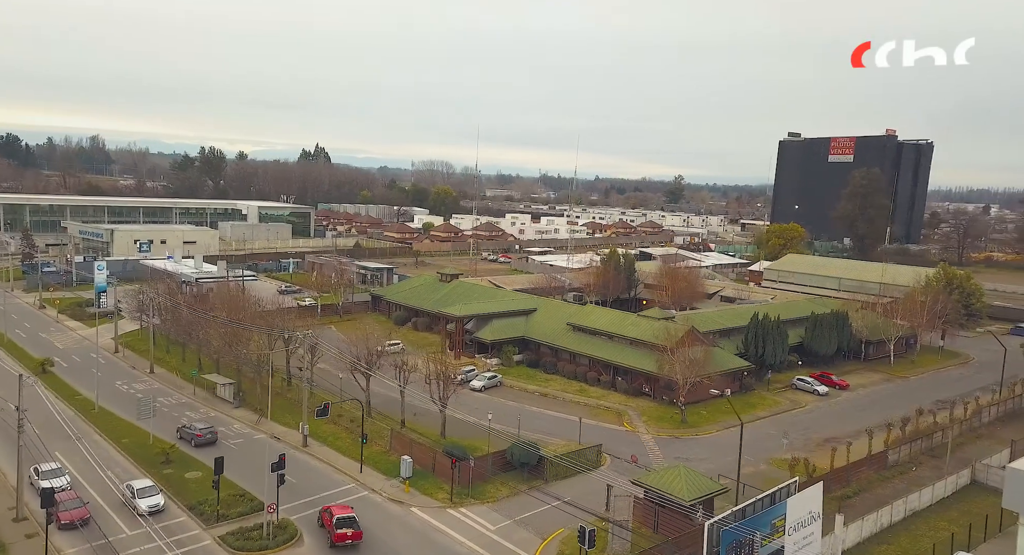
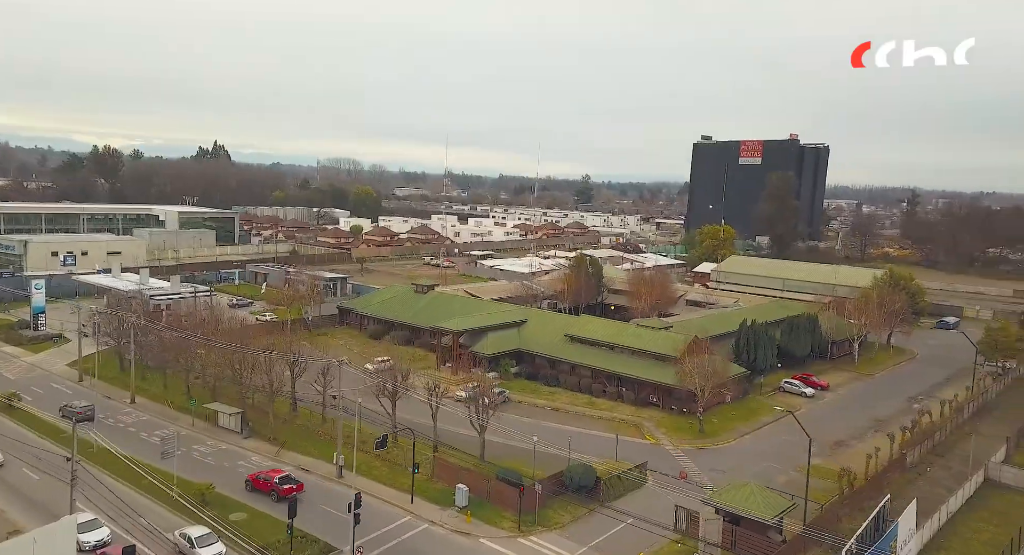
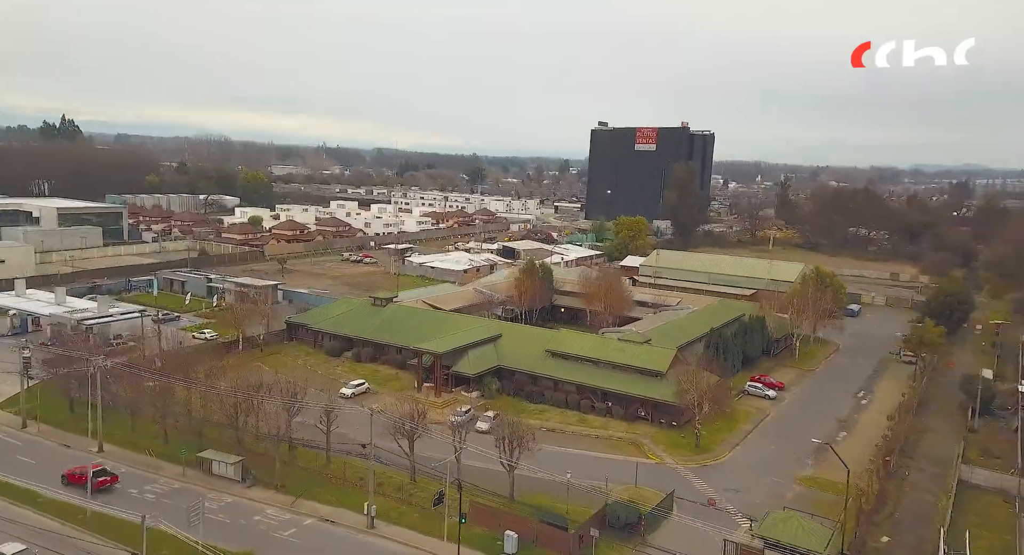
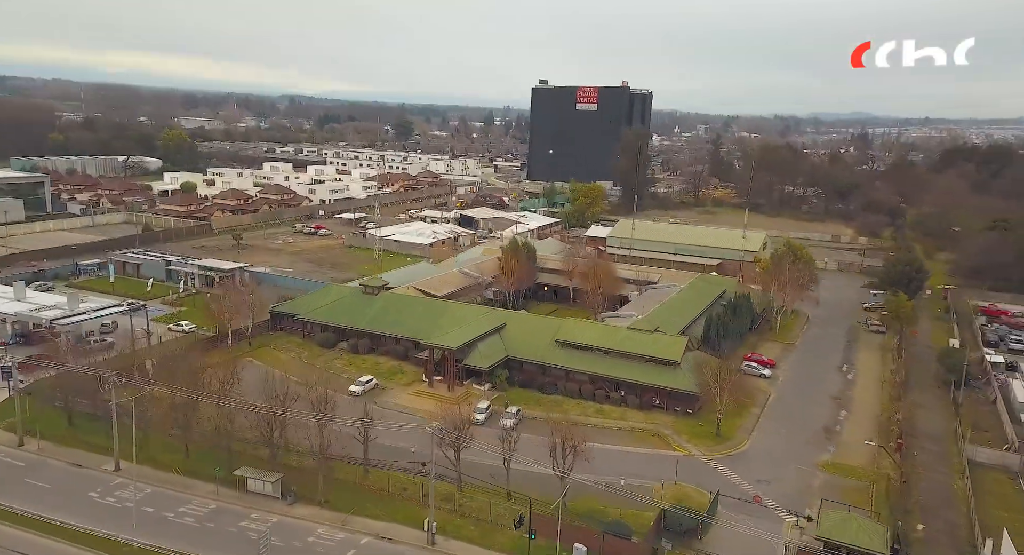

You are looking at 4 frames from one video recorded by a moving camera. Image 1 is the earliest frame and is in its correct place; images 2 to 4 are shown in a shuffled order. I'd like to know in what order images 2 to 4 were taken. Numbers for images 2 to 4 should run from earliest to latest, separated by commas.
2, 3, 4
